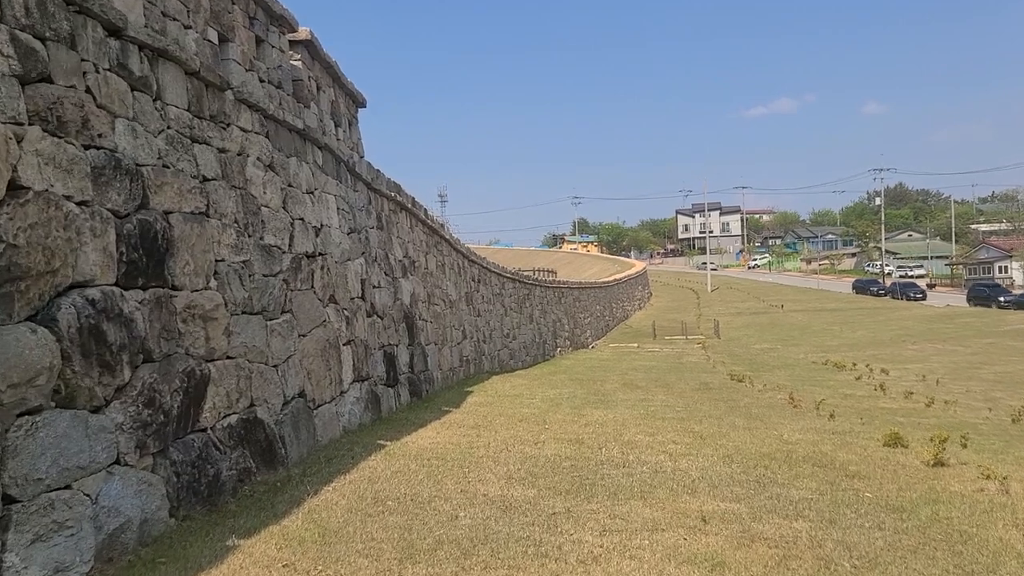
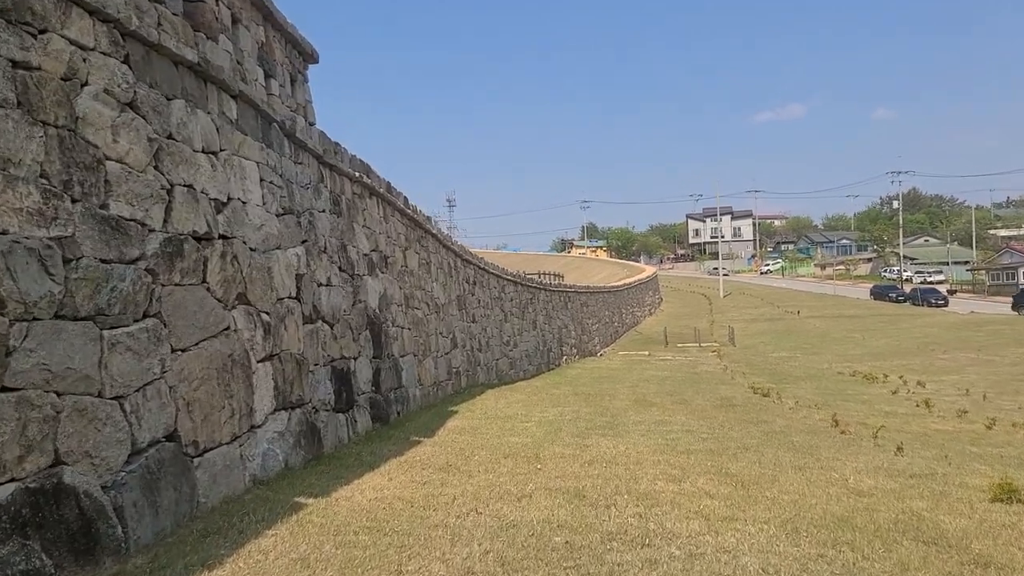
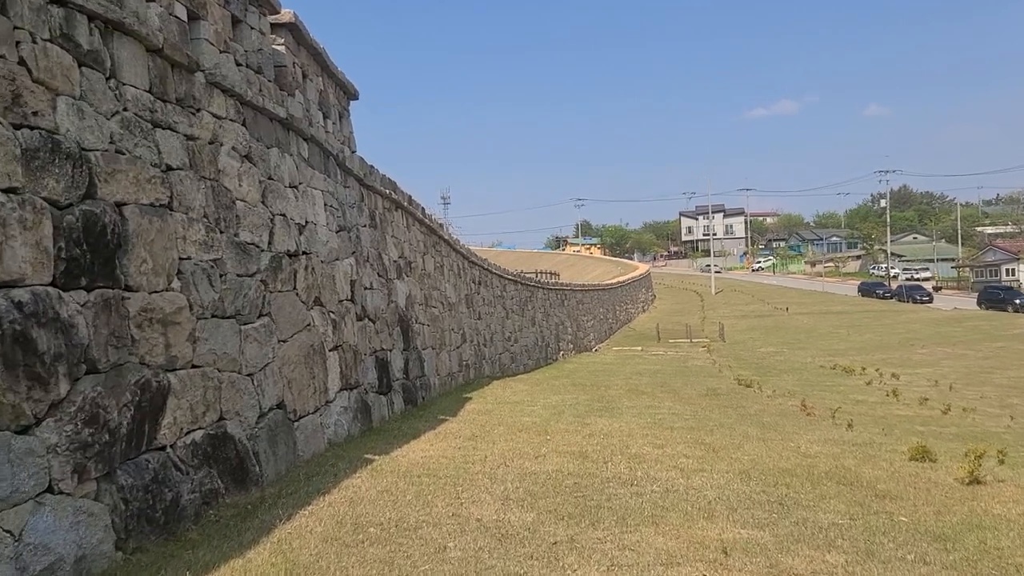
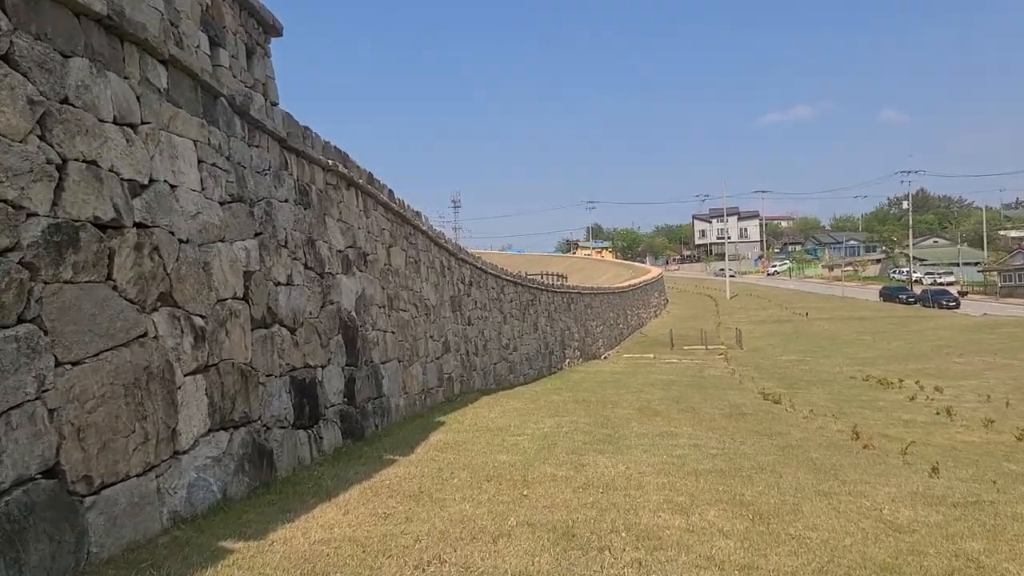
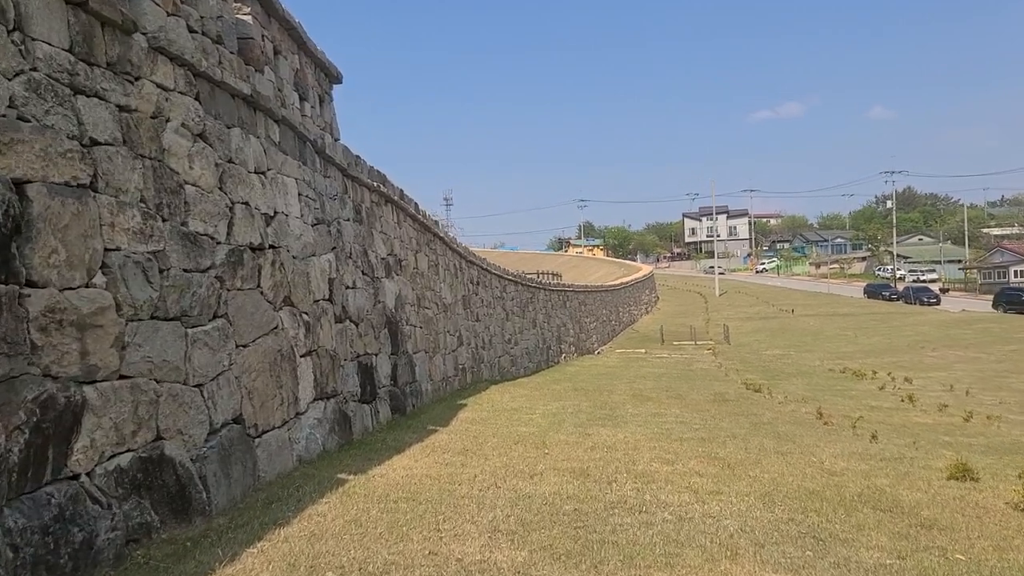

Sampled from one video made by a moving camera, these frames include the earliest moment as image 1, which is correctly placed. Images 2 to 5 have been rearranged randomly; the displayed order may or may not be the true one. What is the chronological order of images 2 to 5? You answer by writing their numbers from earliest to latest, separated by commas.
3, 5, 2, 4
